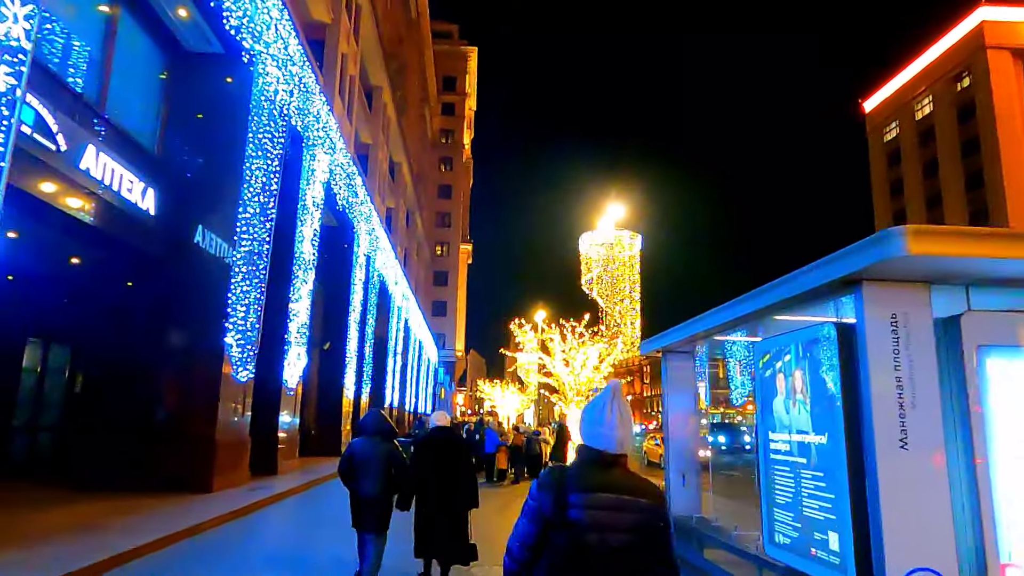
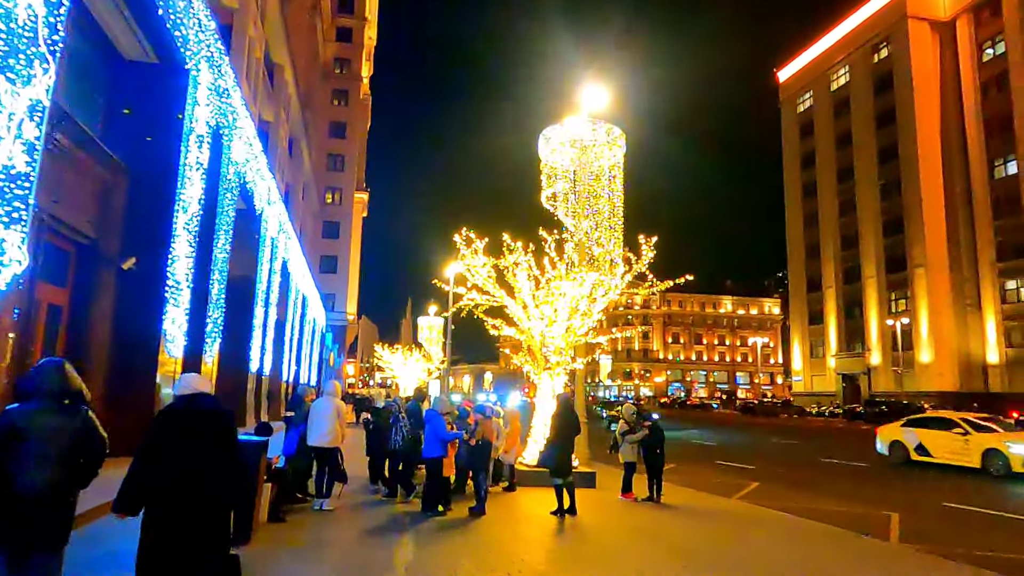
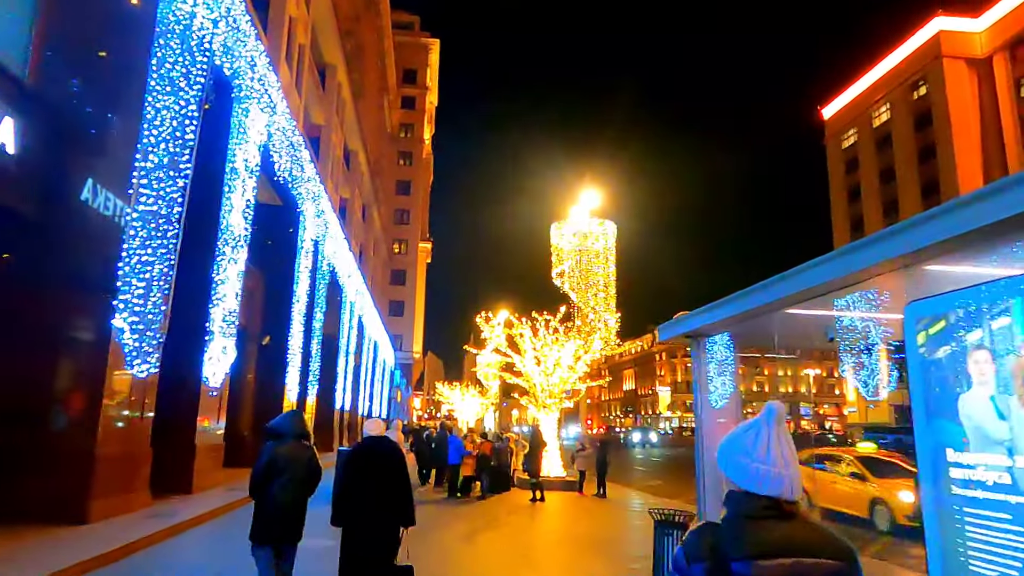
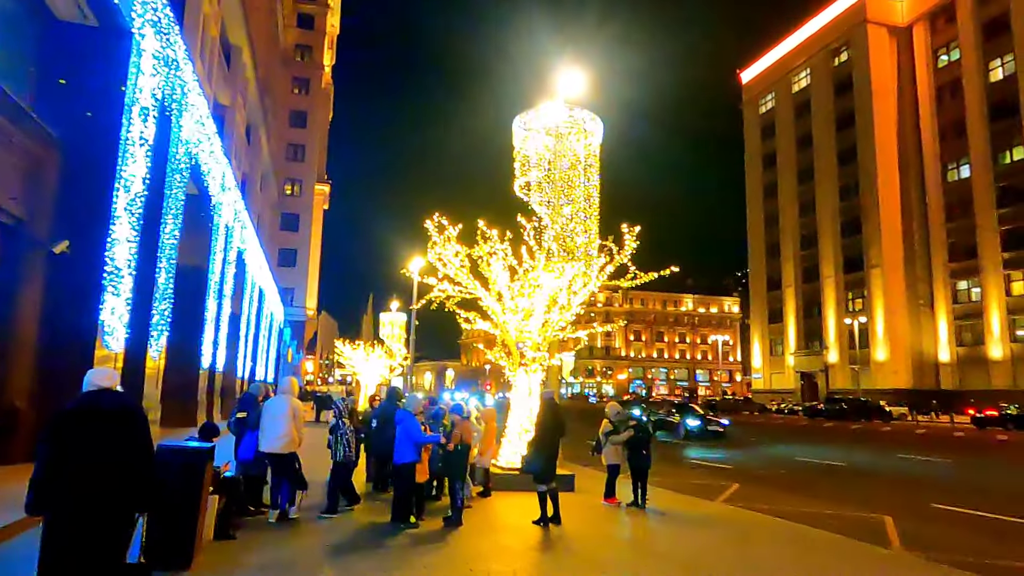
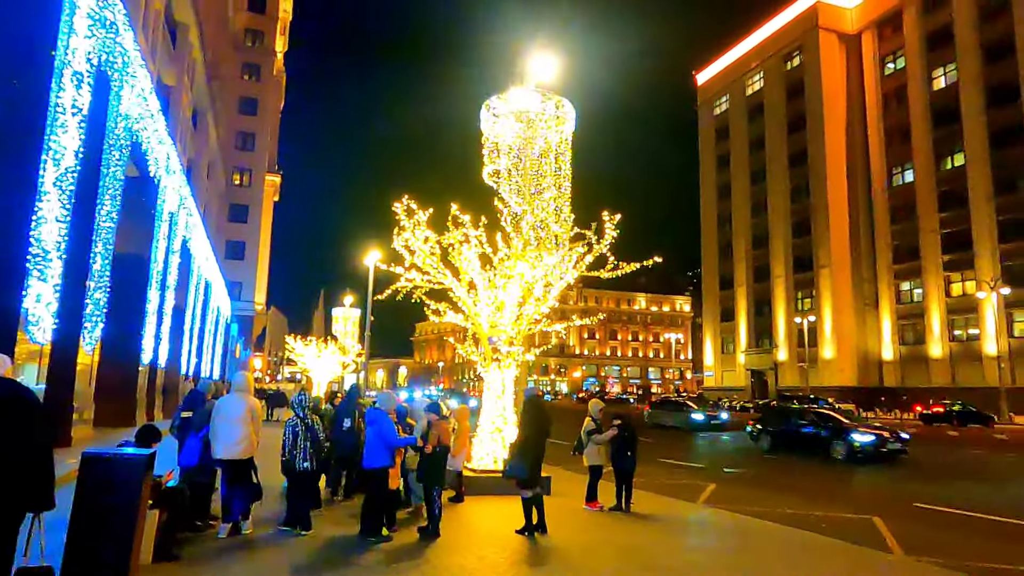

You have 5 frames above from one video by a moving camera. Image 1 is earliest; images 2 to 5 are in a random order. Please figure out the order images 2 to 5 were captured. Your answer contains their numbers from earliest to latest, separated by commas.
3, 2, 4, 5
